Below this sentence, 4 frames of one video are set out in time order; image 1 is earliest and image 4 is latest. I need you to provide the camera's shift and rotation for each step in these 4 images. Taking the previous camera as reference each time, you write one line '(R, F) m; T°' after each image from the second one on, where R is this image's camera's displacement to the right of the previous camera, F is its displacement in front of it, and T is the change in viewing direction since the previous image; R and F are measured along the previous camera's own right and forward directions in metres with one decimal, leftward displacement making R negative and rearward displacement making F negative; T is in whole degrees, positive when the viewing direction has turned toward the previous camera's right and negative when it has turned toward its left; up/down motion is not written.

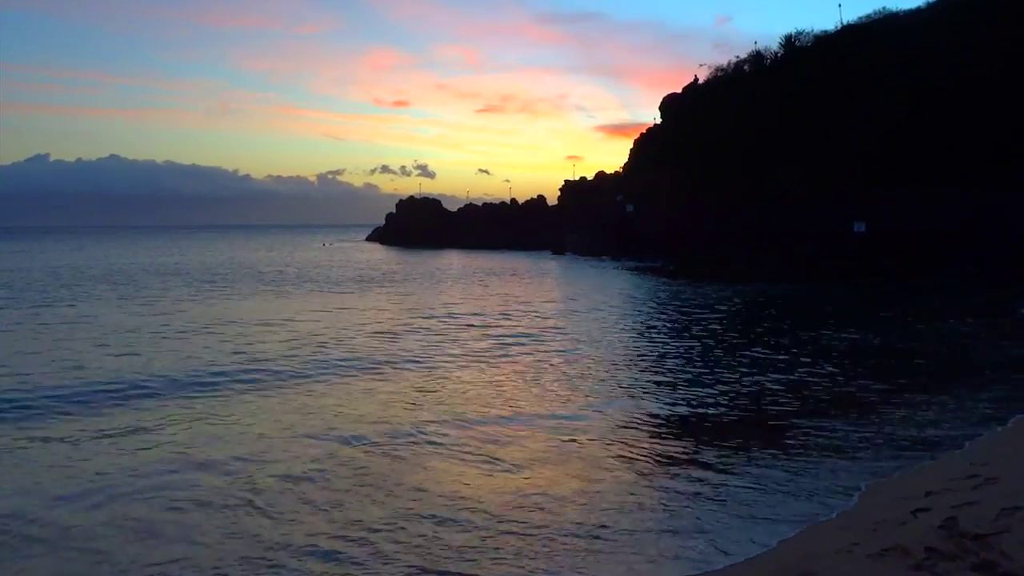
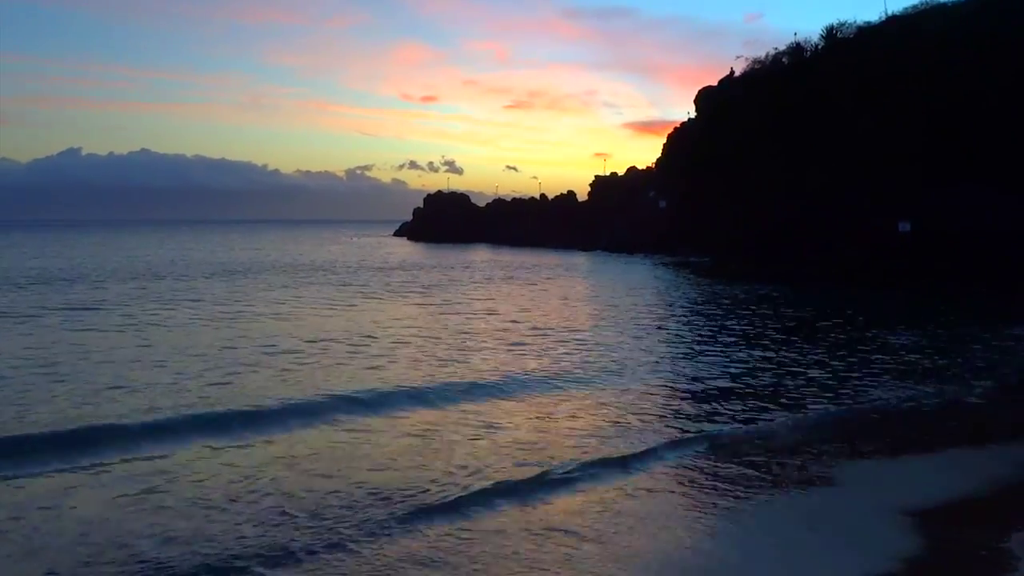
(-0.1, +0.5) m; -2°
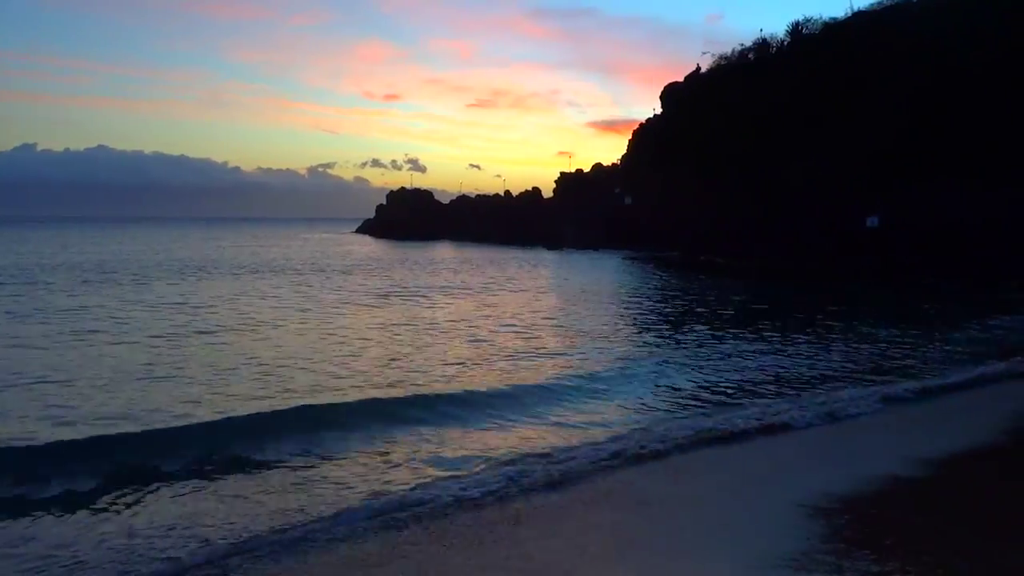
(-0.1, +0.5) m; +3°
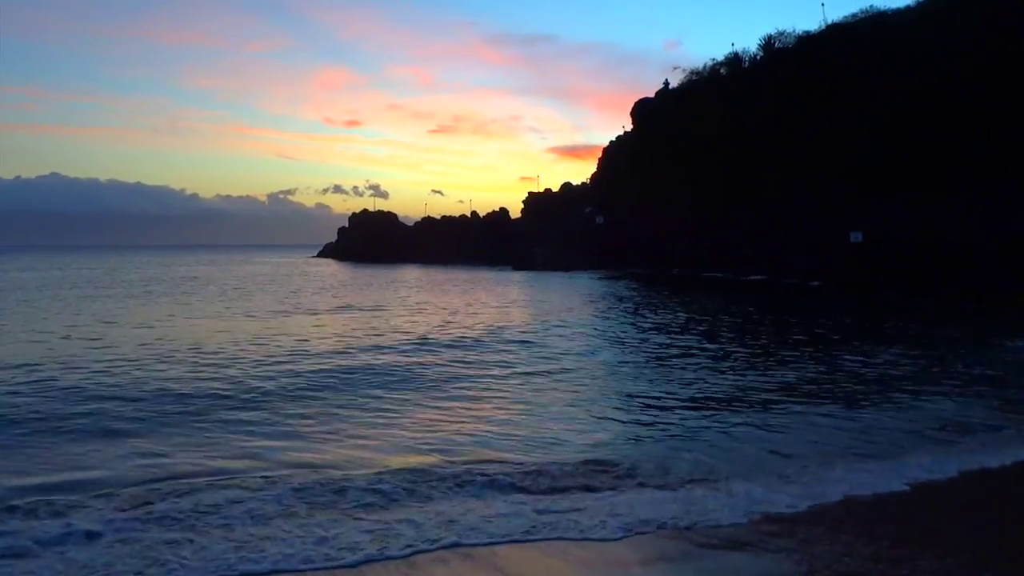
(-0.3, +0.9) m; +3°
